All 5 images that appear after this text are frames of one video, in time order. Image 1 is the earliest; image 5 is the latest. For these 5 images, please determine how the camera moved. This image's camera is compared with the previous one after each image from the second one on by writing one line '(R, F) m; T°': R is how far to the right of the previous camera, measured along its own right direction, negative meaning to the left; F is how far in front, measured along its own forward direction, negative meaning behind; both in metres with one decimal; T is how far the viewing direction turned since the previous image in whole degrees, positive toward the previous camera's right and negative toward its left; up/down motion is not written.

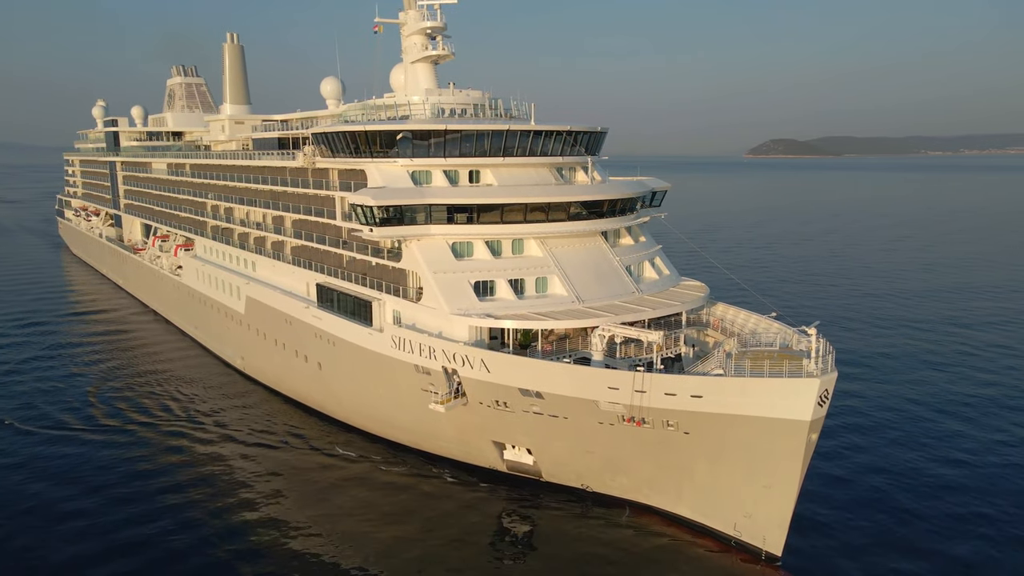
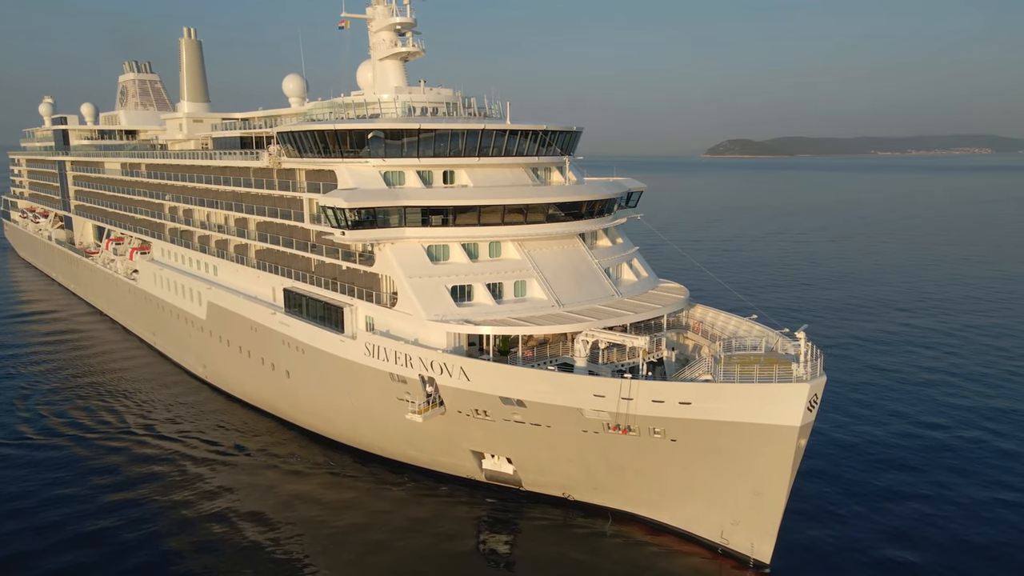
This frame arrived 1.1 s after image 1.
(-0.4, +0.6) m; +3°
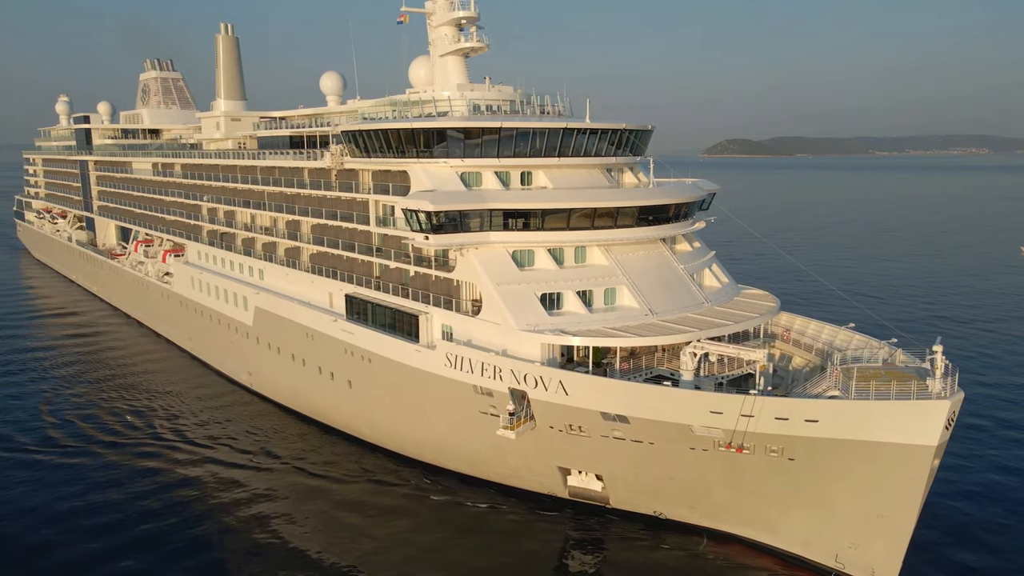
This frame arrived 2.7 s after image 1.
(-2.2, +1.0) m; 0°
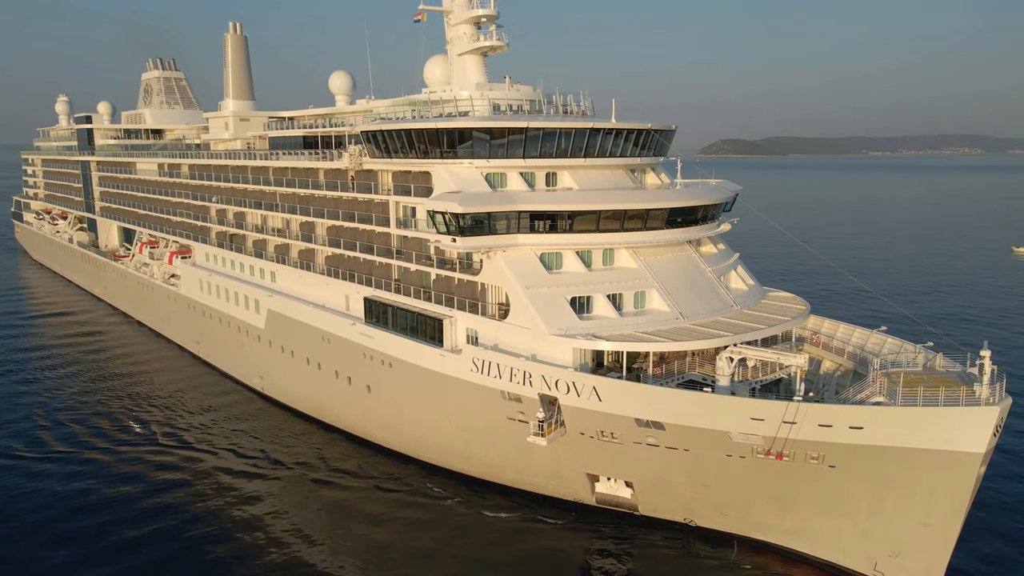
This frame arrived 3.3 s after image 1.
(-0.8, +0.4) m; 0°
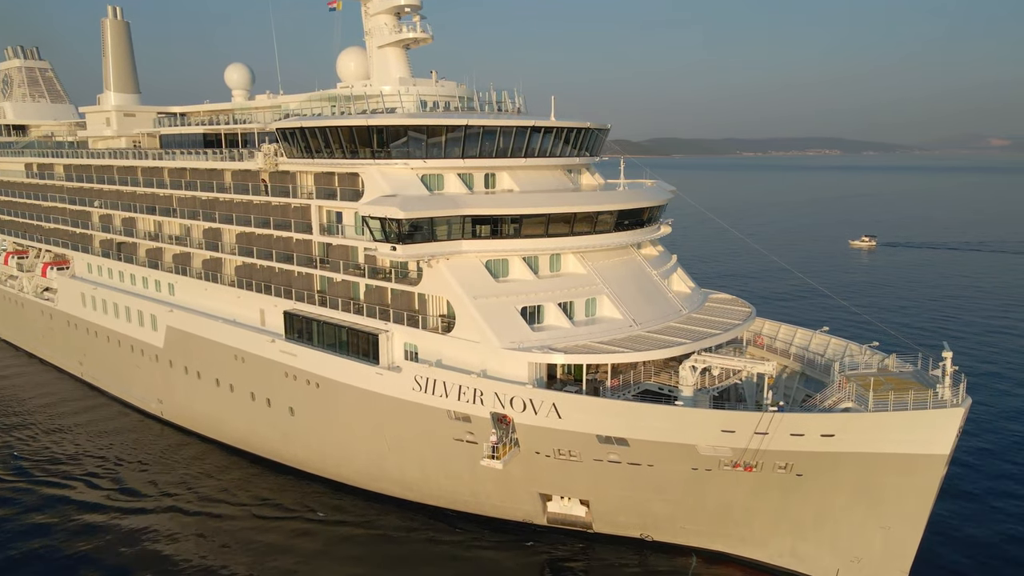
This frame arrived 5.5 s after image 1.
(-1.1, +1.3) m; +8°
